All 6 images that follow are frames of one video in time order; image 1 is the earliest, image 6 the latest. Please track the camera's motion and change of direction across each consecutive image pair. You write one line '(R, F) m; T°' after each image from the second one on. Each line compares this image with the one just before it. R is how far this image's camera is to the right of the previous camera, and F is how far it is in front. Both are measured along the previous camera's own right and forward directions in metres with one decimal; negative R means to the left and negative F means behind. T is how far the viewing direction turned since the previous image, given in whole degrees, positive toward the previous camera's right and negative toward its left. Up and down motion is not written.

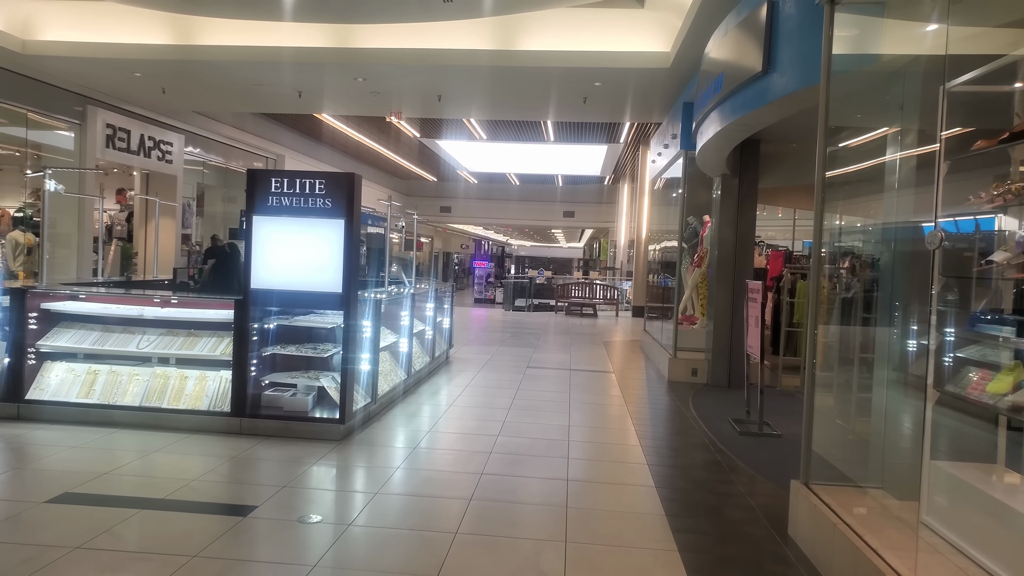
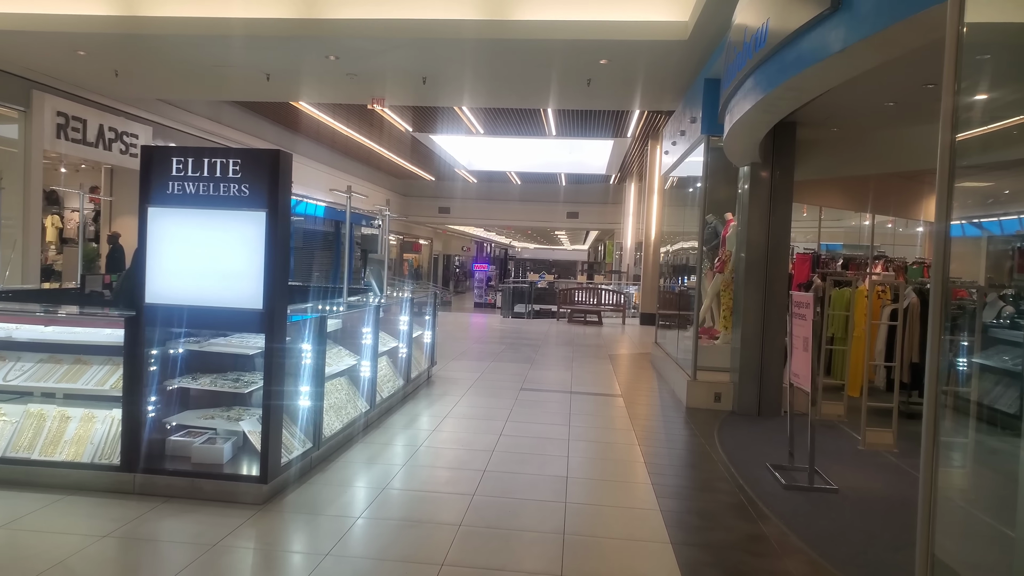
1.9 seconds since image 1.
(+0.1, +1.0) m; 0°
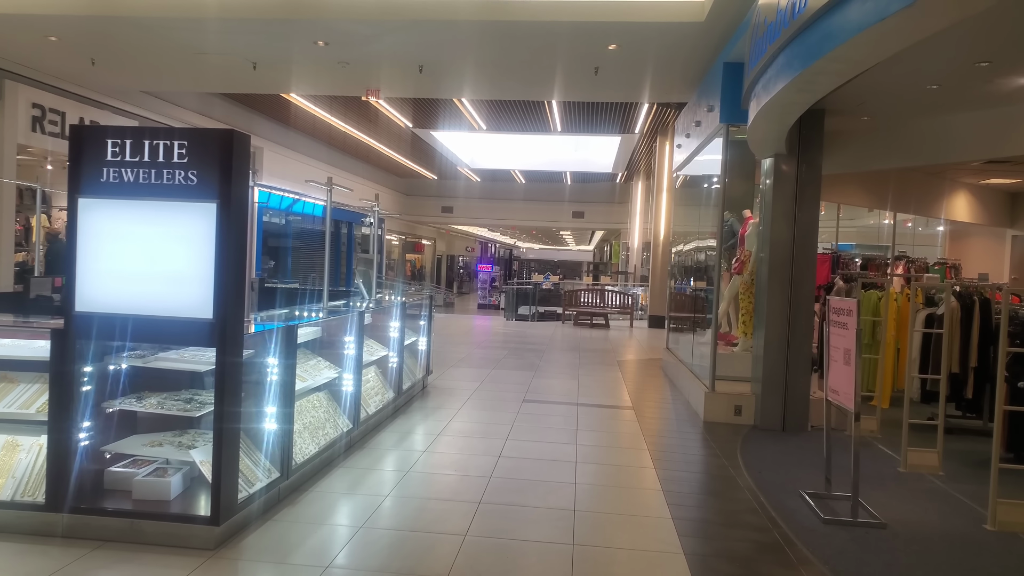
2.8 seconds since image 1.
(0.0, +0.5) m; 0°
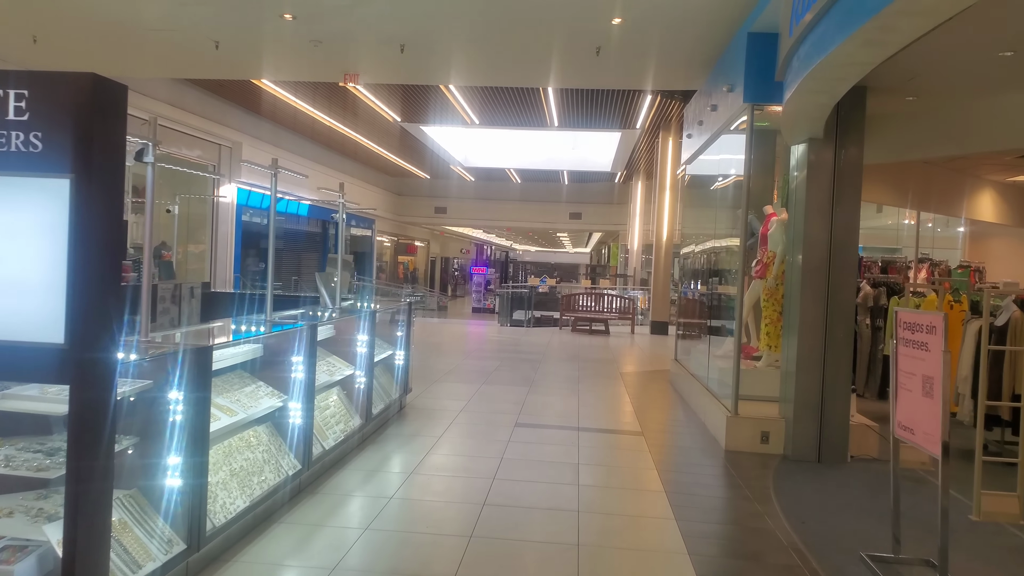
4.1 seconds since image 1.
(0.0, +0.7) m; 0°
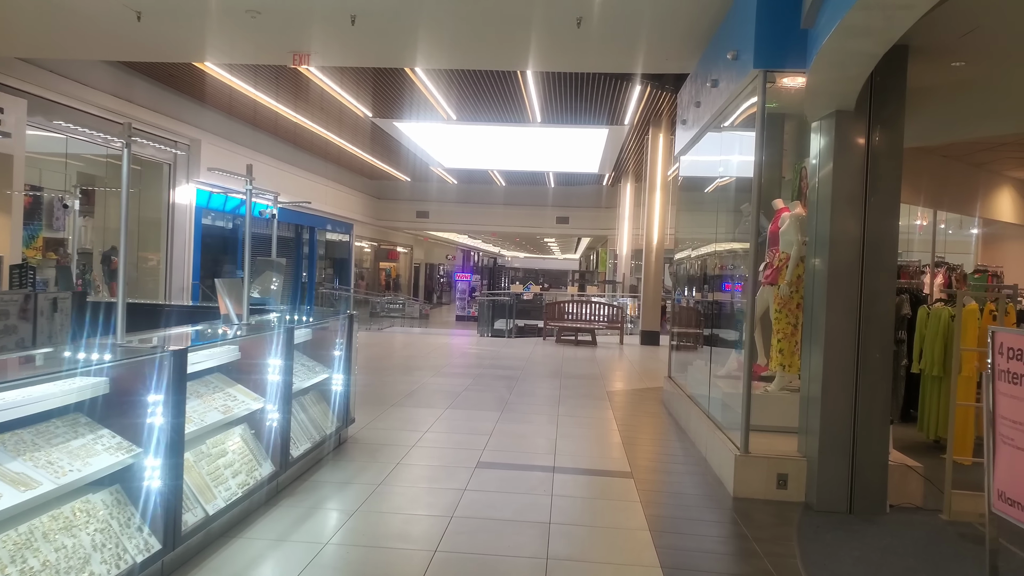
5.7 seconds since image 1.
(+0.2, +0.9) m; +1°
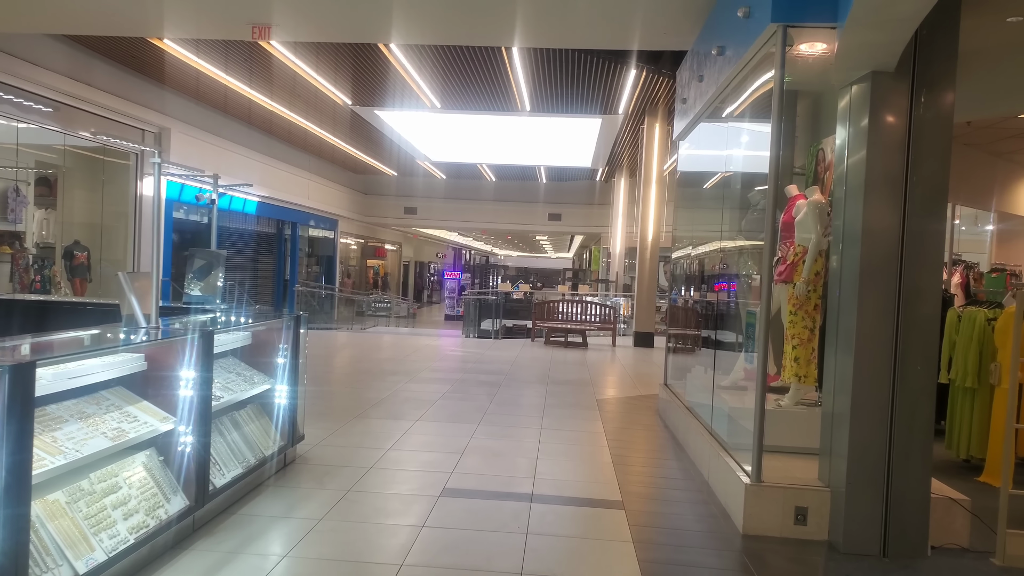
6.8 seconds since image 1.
(+0.1, +0.6) m; 0°
